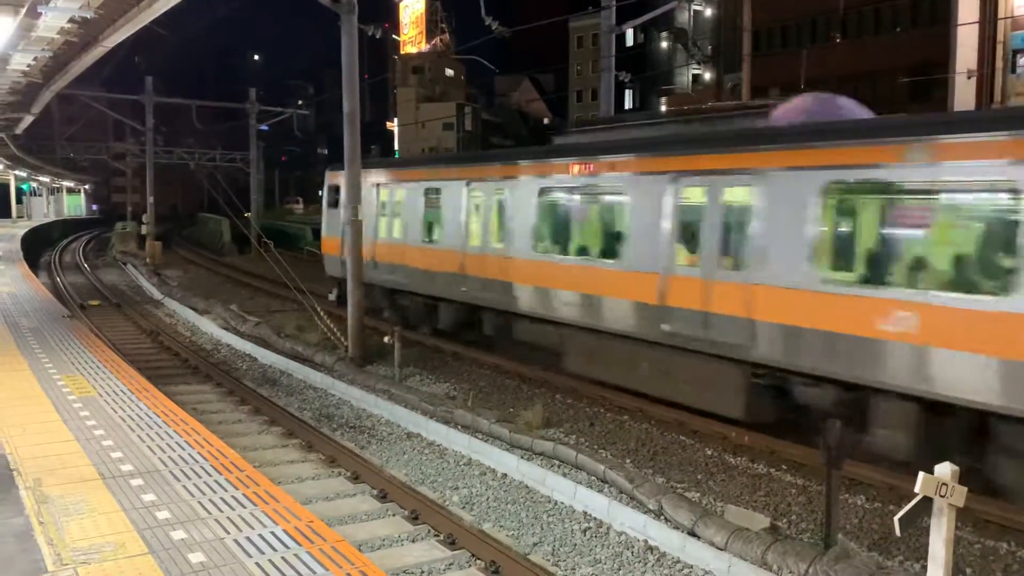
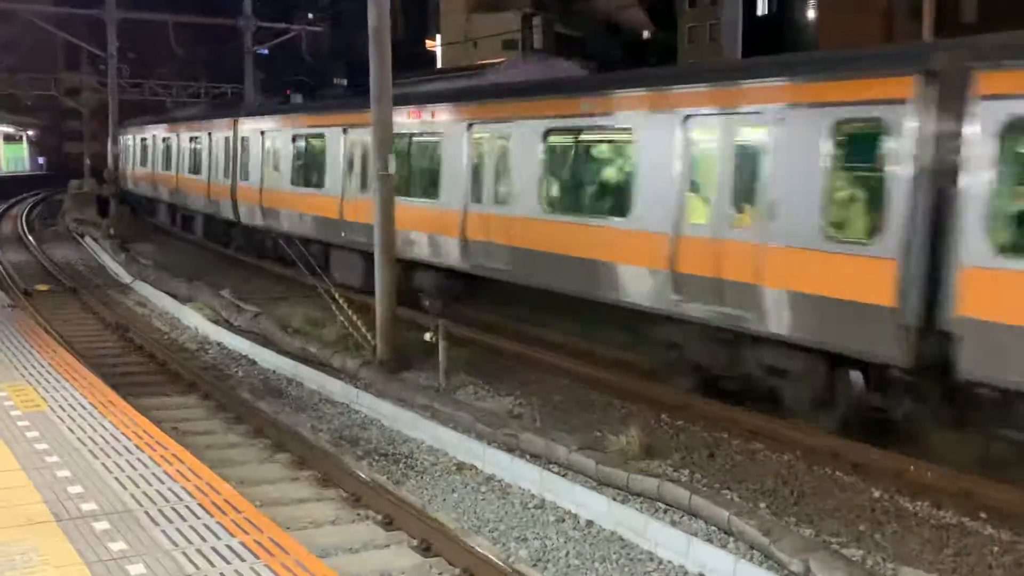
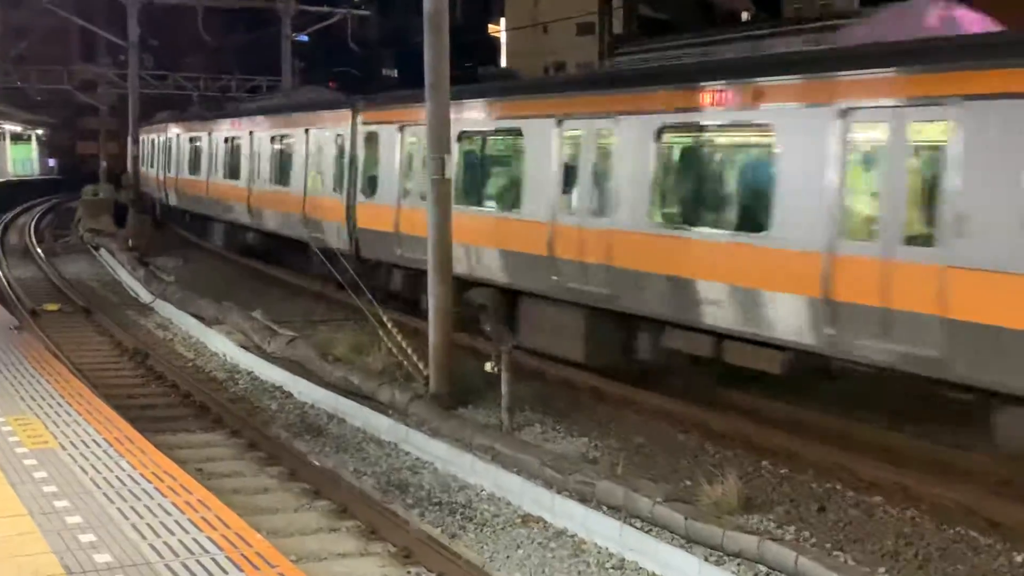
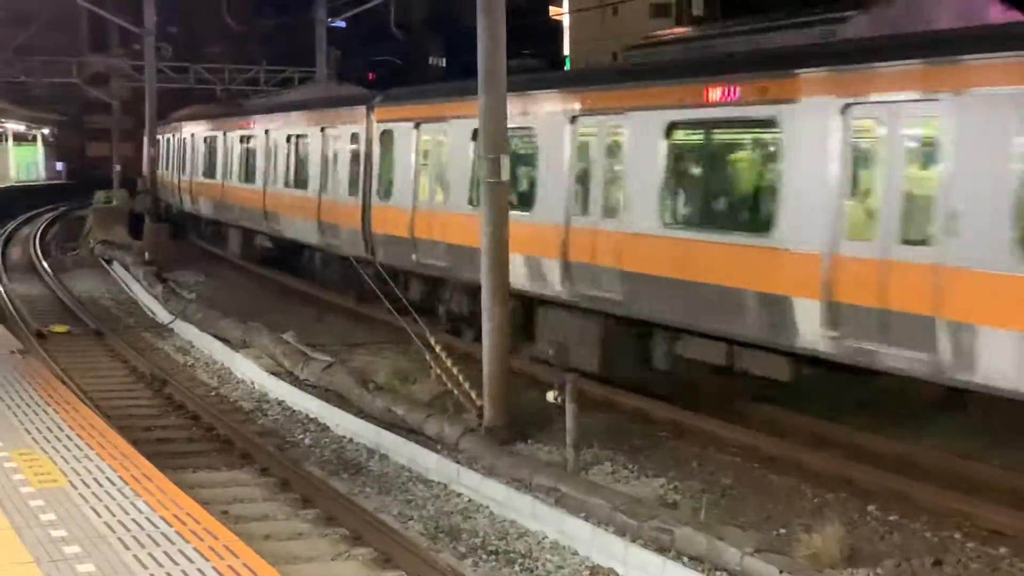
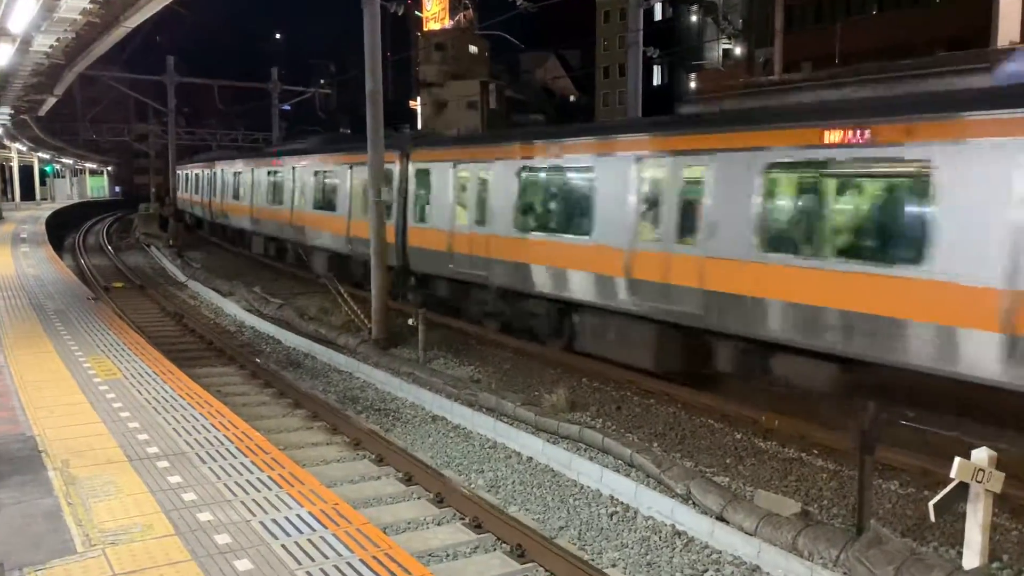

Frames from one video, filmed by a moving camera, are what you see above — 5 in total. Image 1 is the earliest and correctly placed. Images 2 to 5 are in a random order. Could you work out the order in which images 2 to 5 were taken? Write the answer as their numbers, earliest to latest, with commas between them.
5, 2, 3, 4
